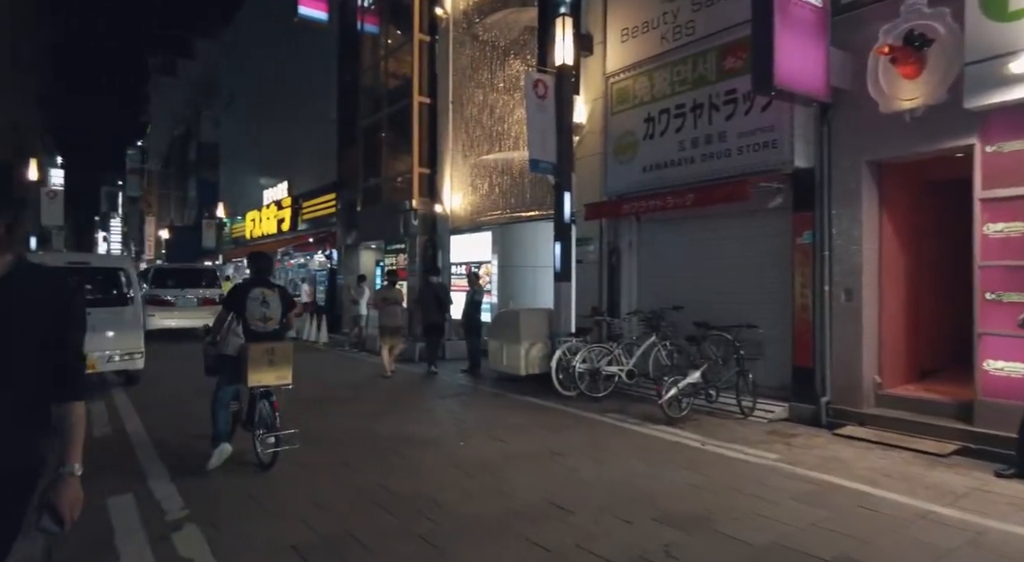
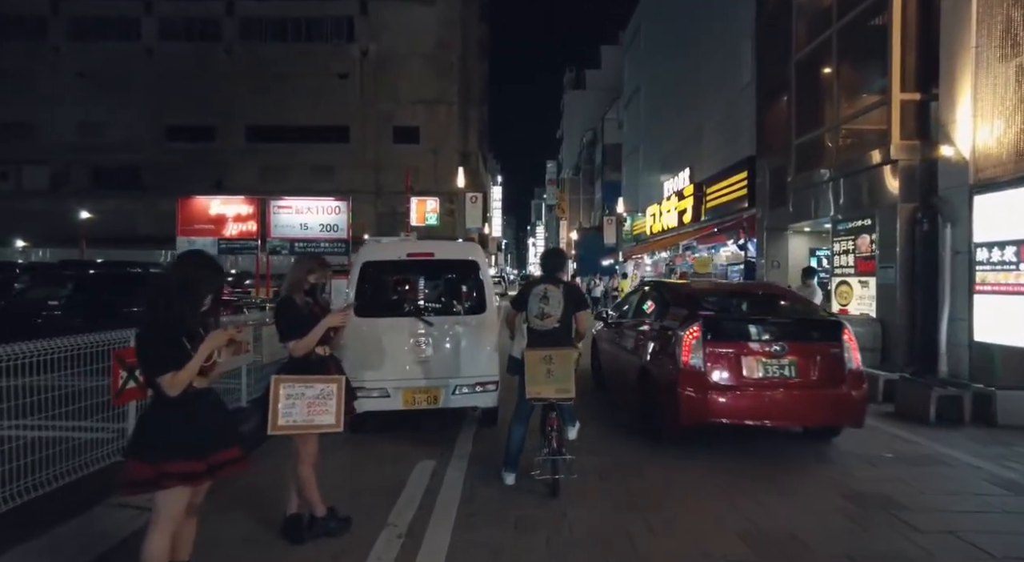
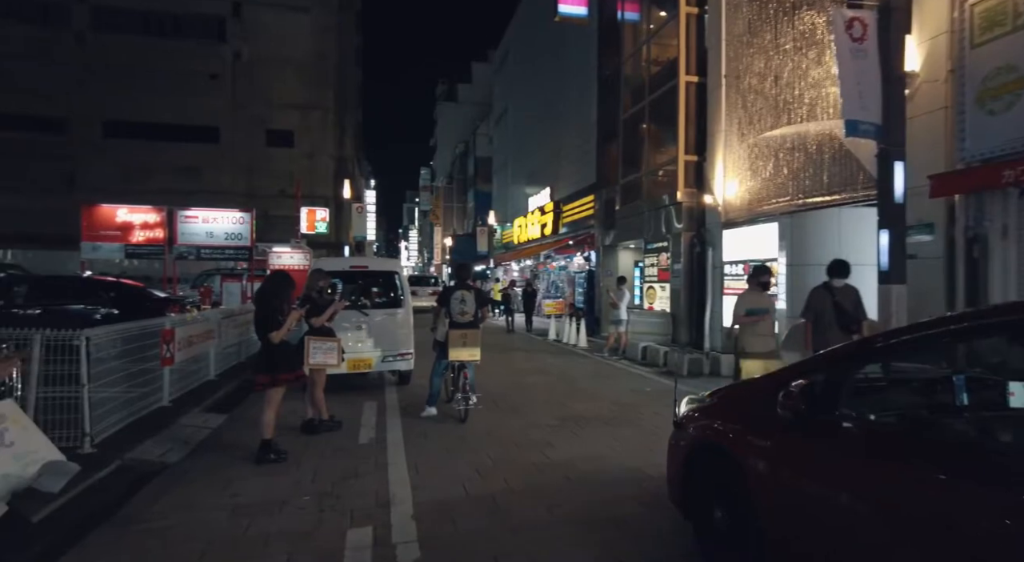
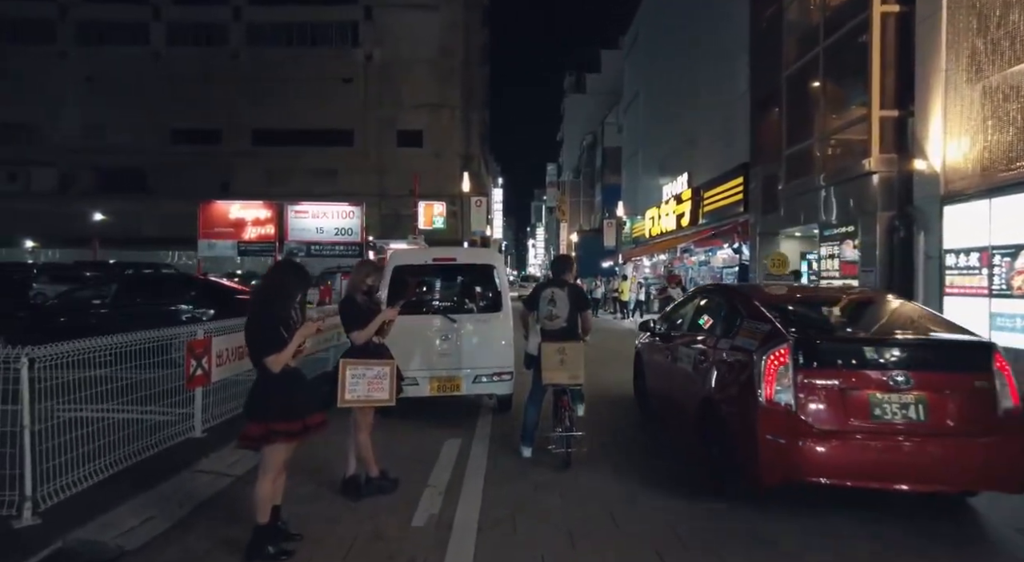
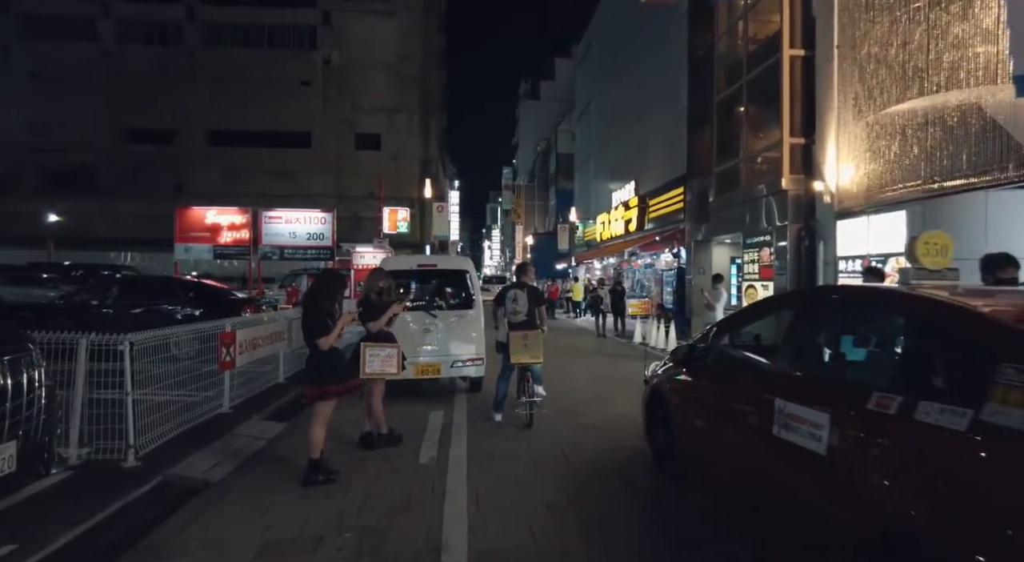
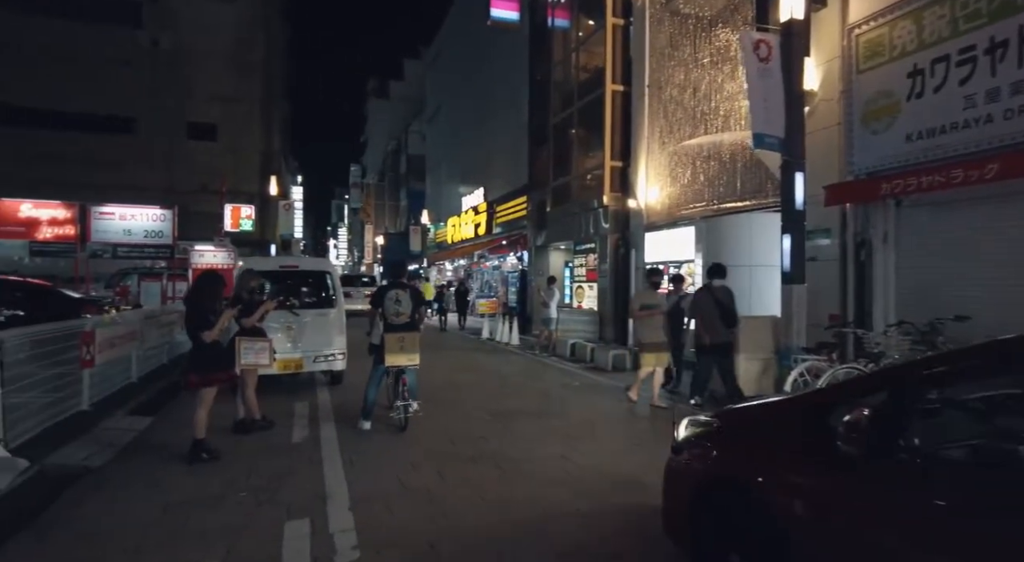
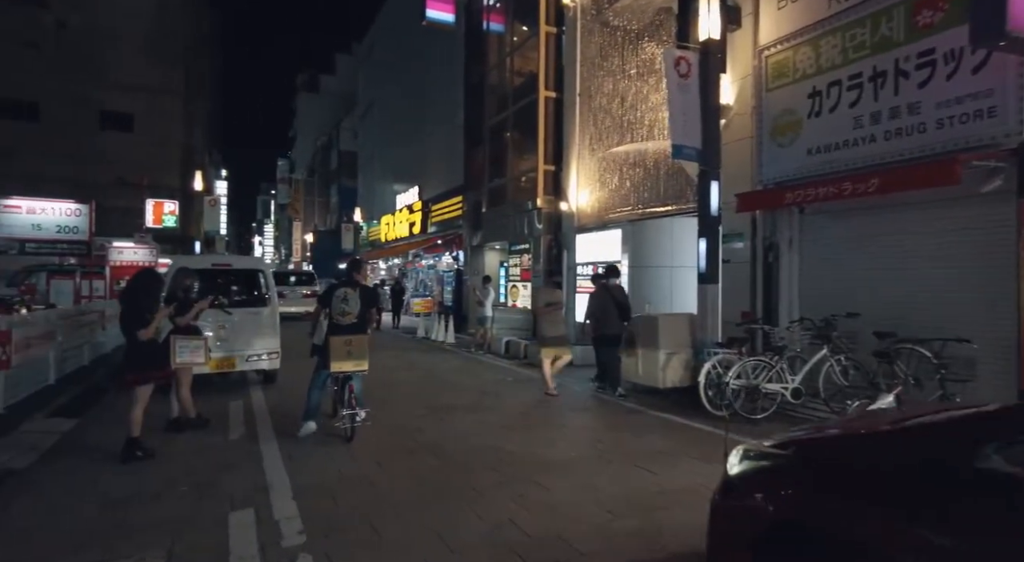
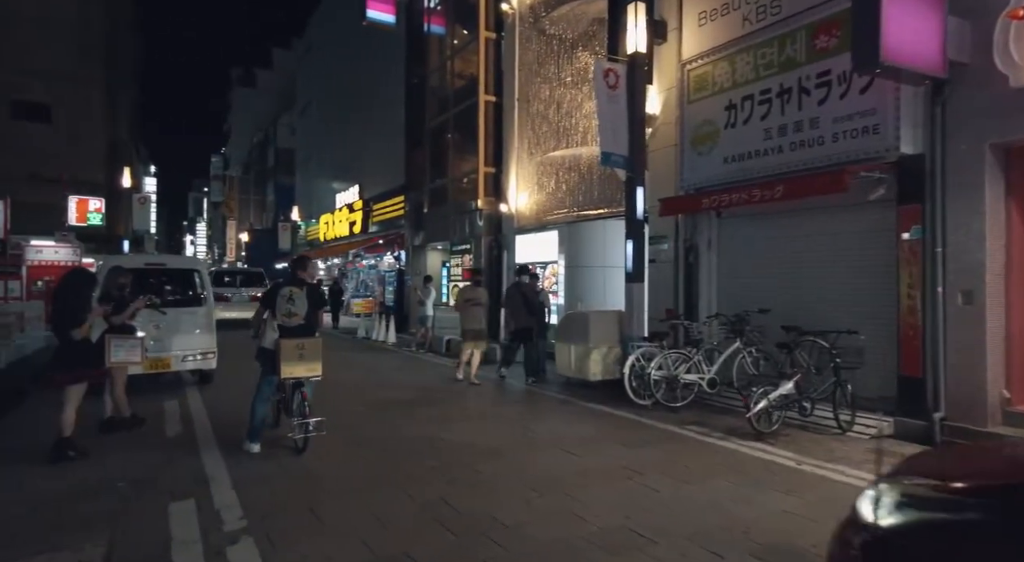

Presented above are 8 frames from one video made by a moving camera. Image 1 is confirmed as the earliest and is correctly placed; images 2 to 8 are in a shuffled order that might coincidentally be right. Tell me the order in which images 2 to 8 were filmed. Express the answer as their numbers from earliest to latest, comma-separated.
8, 7, 6, 3, 5, 4, 2
